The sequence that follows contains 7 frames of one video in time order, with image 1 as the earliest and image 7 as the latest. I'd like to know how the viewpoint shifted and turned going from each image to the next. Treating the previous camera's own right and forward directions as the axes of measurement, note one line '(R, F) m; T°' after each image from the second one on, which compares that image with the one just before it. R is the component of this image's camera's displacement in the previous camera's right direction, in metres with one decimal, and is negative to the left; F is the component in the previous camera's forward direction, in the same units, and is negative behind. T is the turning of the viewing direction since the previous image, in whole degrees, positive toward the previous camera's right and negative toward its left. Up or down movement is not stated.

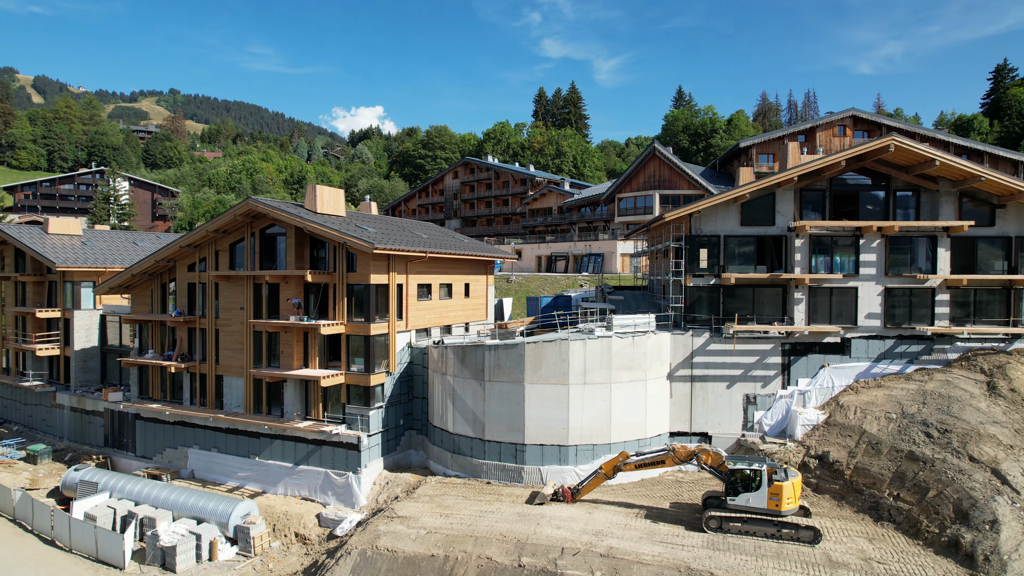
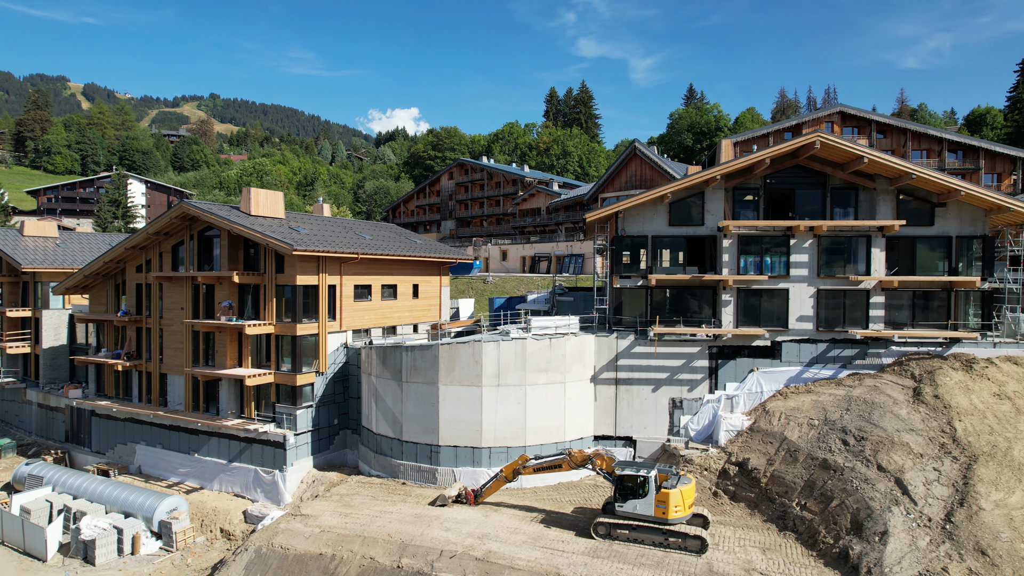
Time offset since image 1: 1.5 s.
(+4.6, +0.2) m; -3°
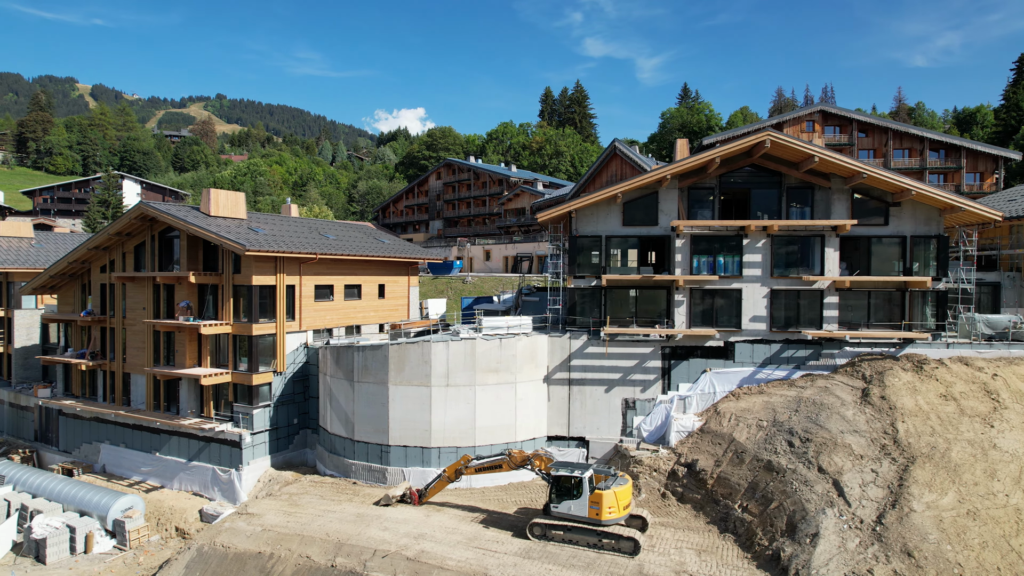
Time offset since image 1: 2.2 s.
(+2.2, 0.0) m; -1°
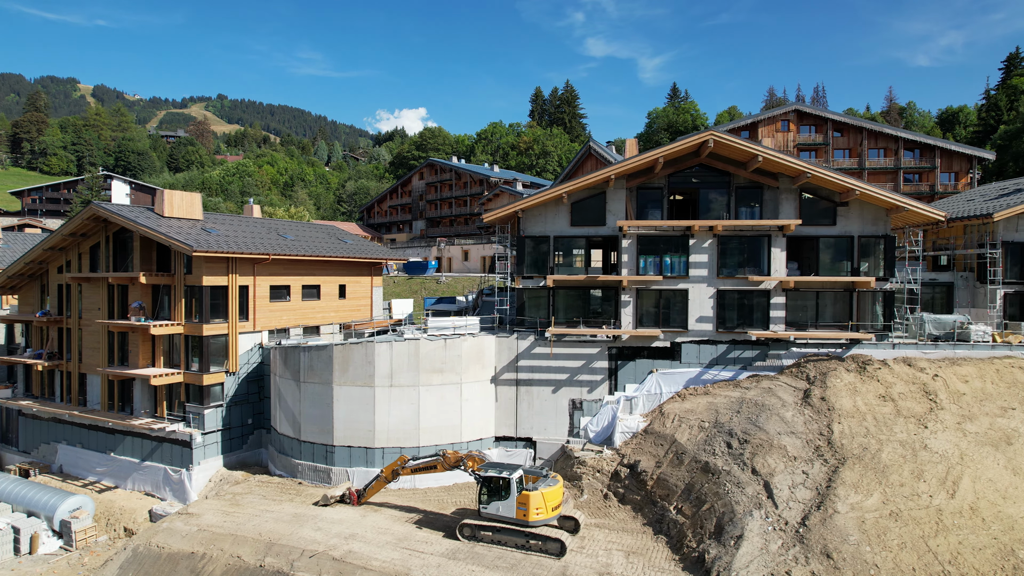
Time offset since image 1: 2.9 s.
(+2.2, 0.0) m; 0°
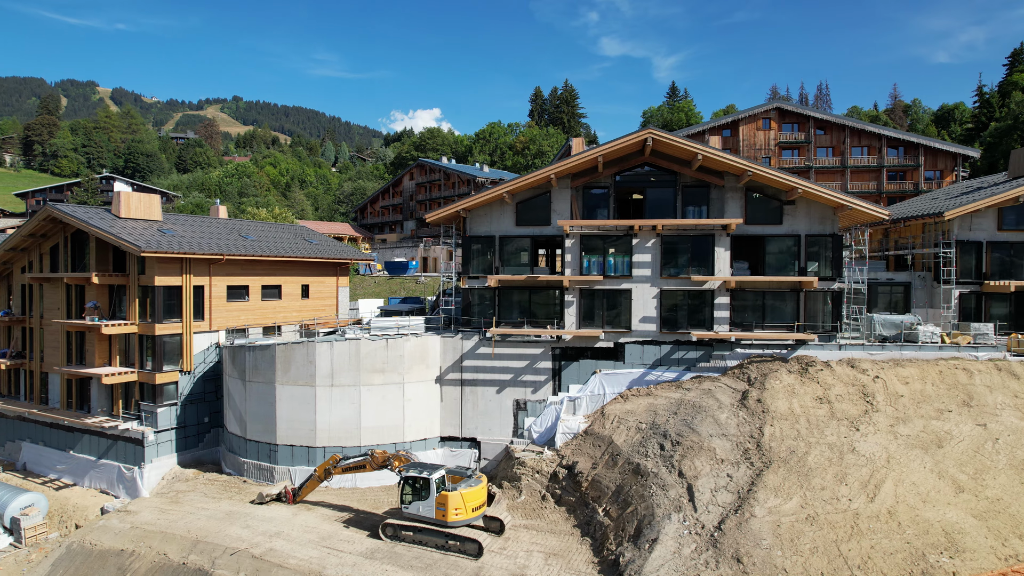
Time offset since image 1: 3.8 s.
(+2.8, +0.1) m; -1°
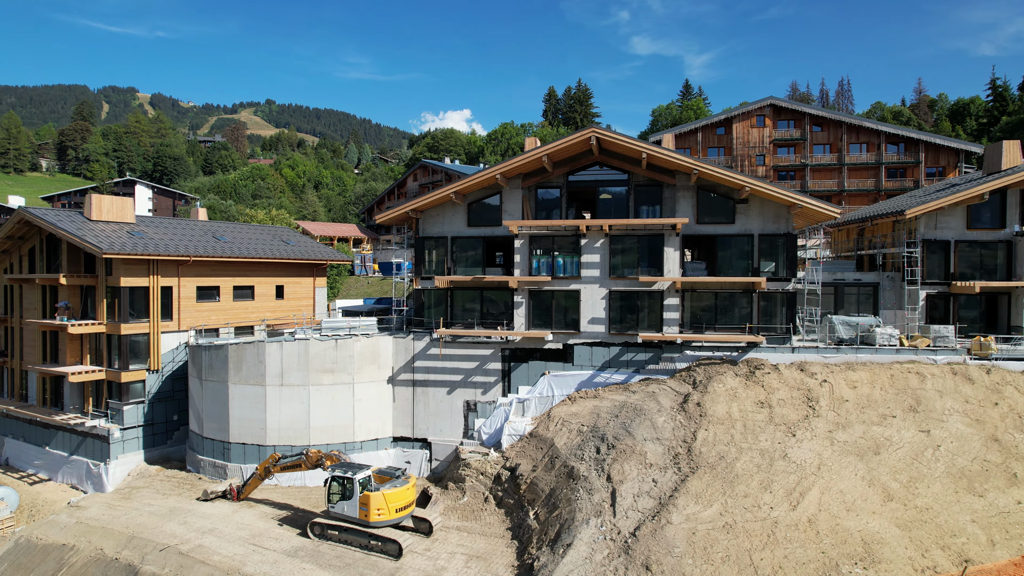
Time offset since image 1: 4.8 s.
(+3.2, +0.2) m; -3°
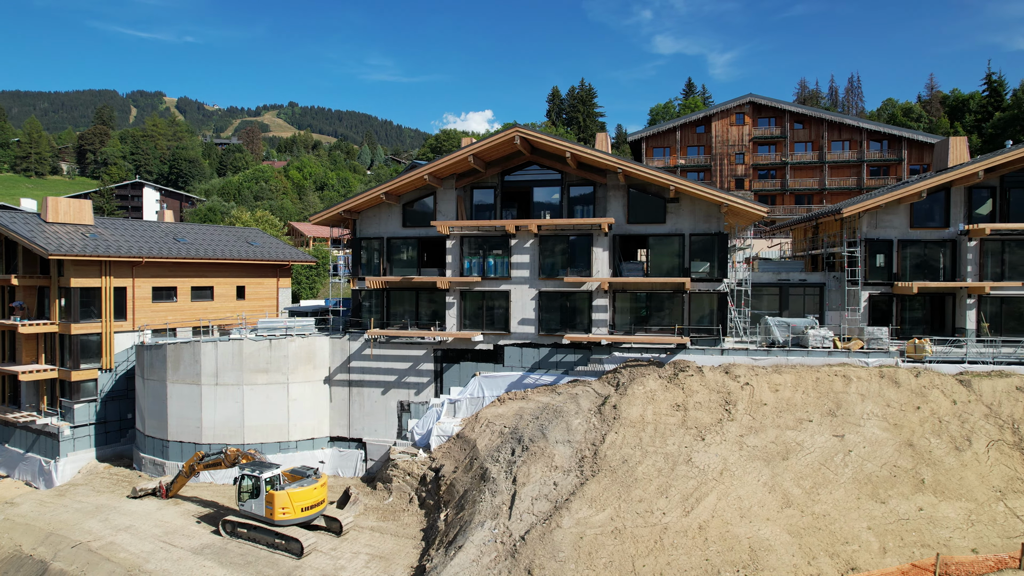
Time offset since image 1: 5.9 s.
(+3.5, +0.2) m; -2°
